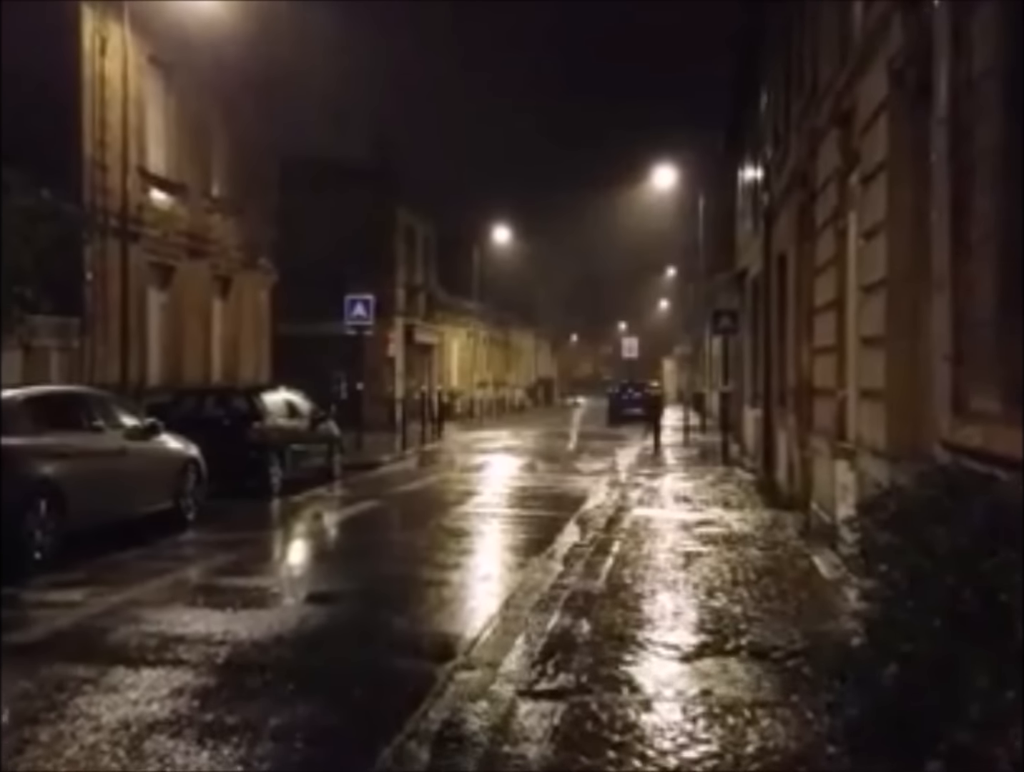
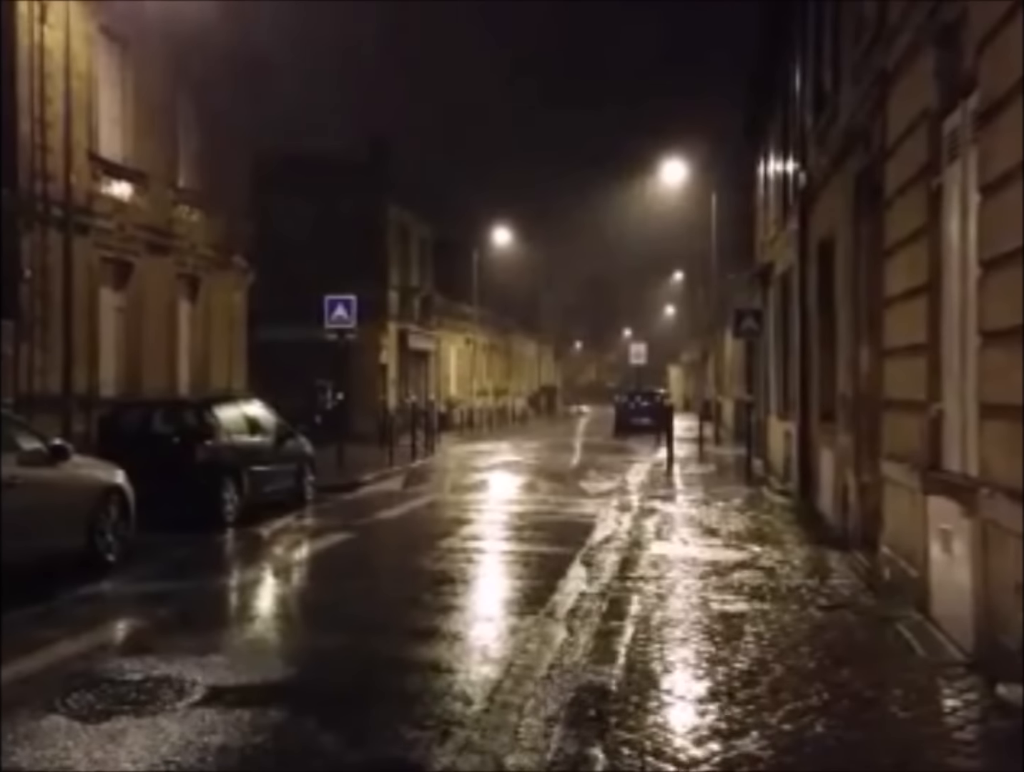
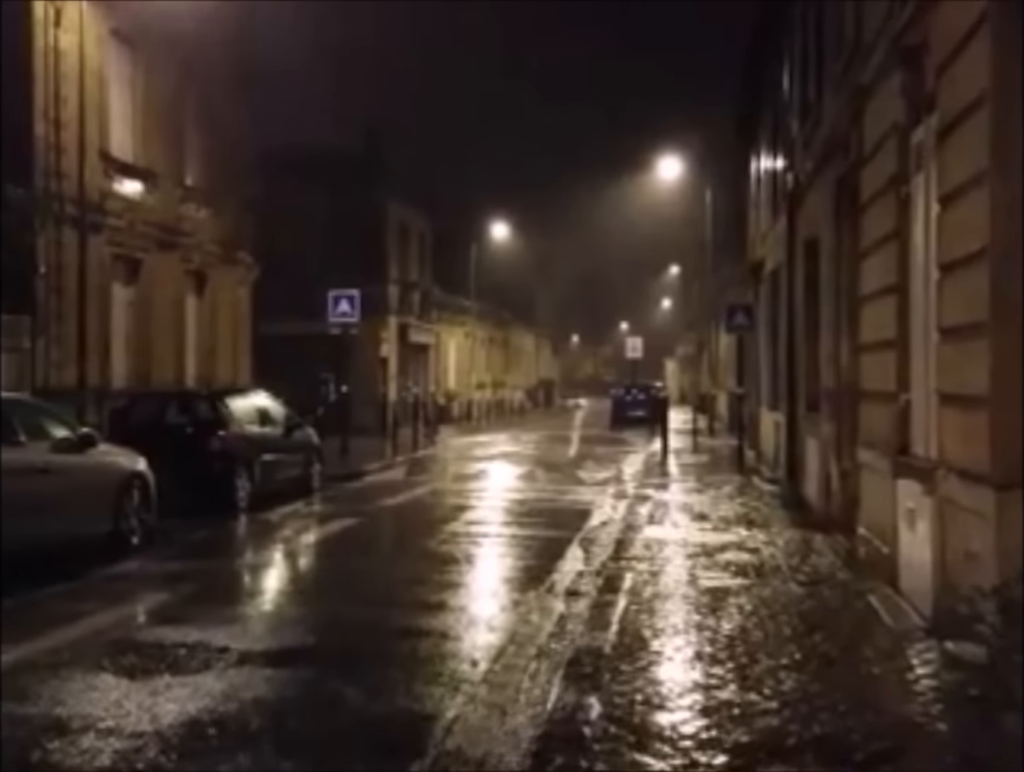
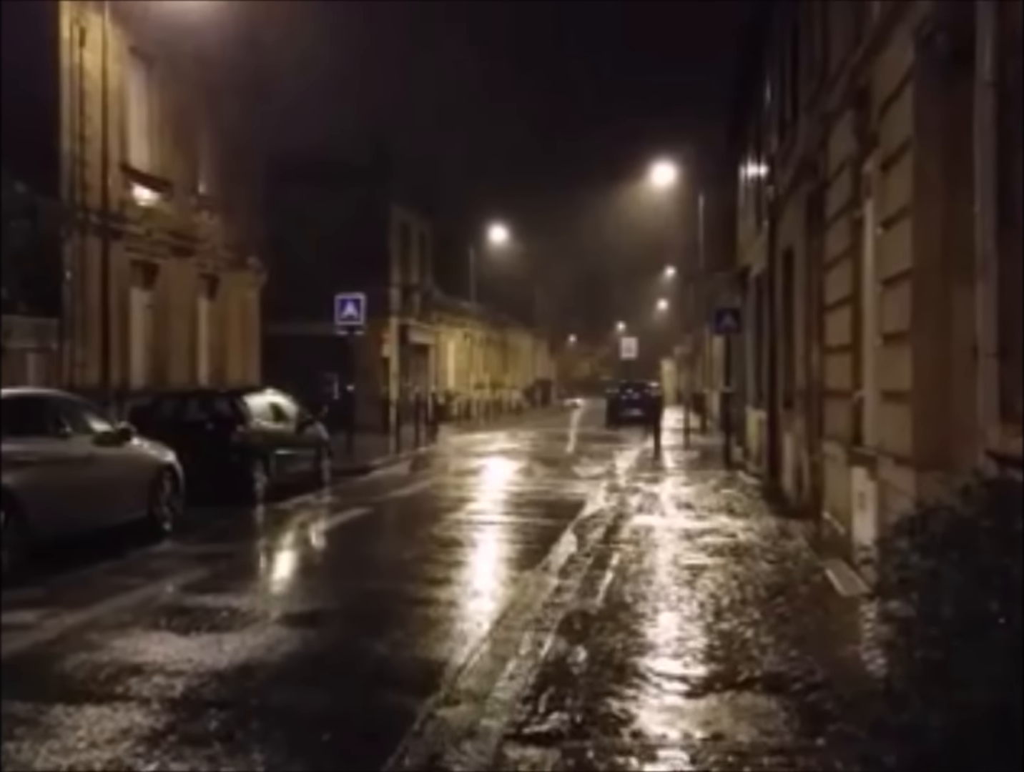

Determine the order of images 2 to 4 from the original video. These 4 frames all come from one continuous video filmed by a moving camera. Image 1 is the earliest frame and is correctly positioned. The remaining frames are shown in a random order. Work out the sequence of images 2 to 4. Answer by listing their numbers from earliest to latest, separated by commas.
4, 3, 2
